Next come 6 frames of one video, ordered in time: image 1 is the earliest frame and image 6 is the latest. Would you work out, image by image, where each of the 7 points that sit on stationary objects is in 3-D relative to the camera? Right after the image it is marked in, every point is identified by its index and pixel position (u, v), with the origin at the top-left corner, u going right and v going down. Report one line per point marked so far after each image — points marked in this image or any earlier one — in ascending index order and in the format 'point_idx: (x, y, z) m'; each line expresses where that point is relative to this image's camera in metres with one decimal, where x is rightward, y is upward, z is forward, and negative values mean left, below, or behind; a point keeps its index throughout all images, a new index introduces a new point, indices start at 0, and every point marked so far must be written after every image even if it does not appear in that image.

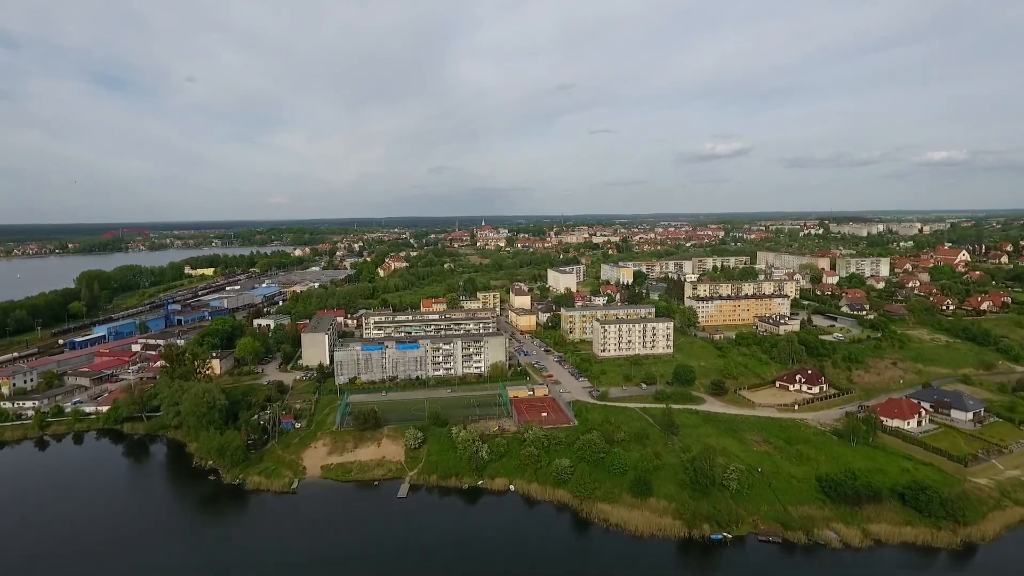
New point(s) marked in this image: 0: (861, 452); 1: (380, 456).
0: (+10.2, -4.8, +18.4) m
1: (-3.9, -5.0, +18.7) m
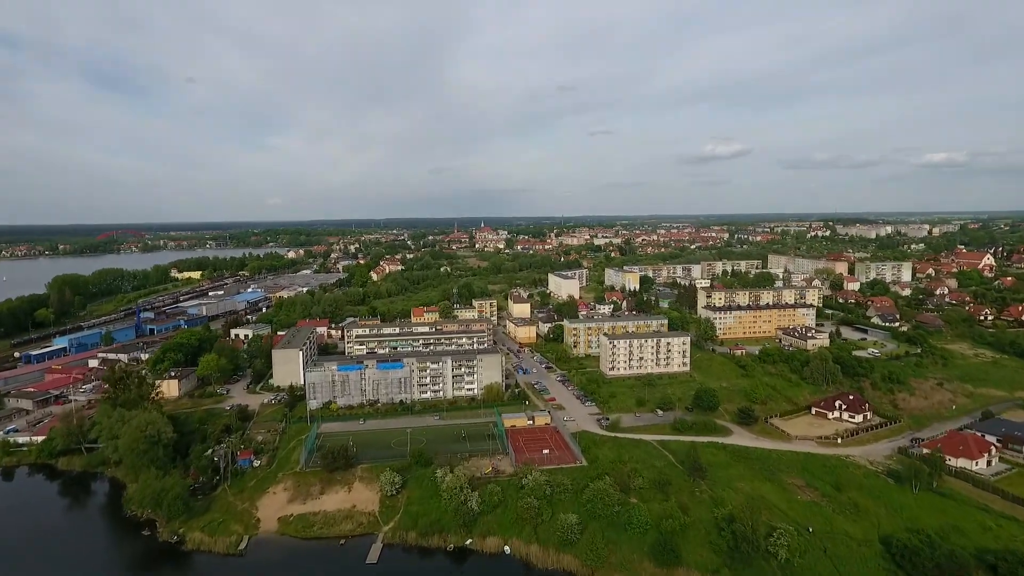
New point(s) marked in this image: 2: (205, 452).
0: (+10.1, -5.2, +15.3) m
1: (-4.0, -5.4, +15.7) m
2: (-8.9, -4.8, +18.2) m
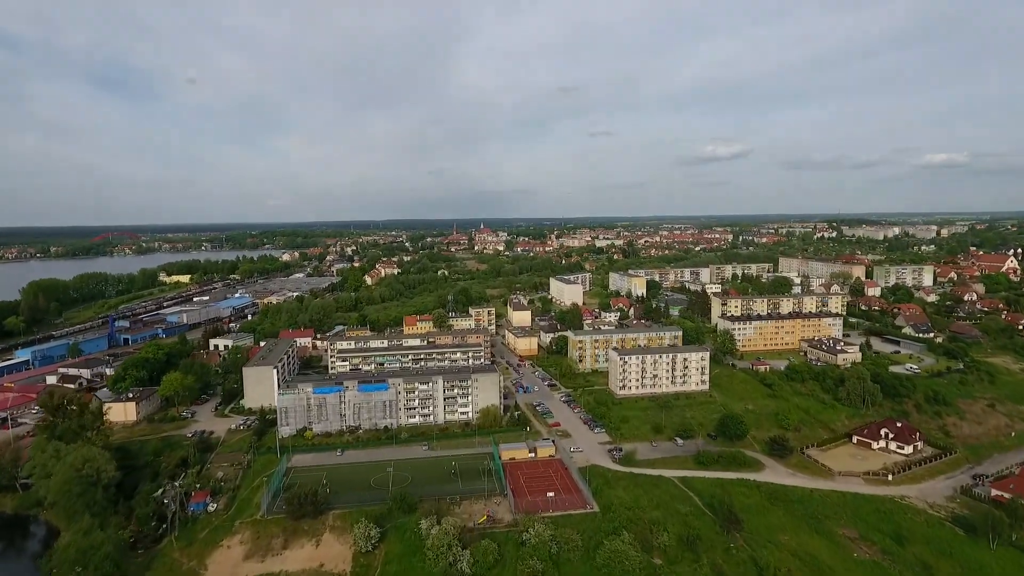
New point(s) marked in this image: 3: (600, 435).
0: (+10.1, -5.5, +12.7) m
1: (-4.1, -5.8, +13.1) m
2: (-8.9, -5.1, +15.7) m
3: (+2.7, -4.4, +18.9) m
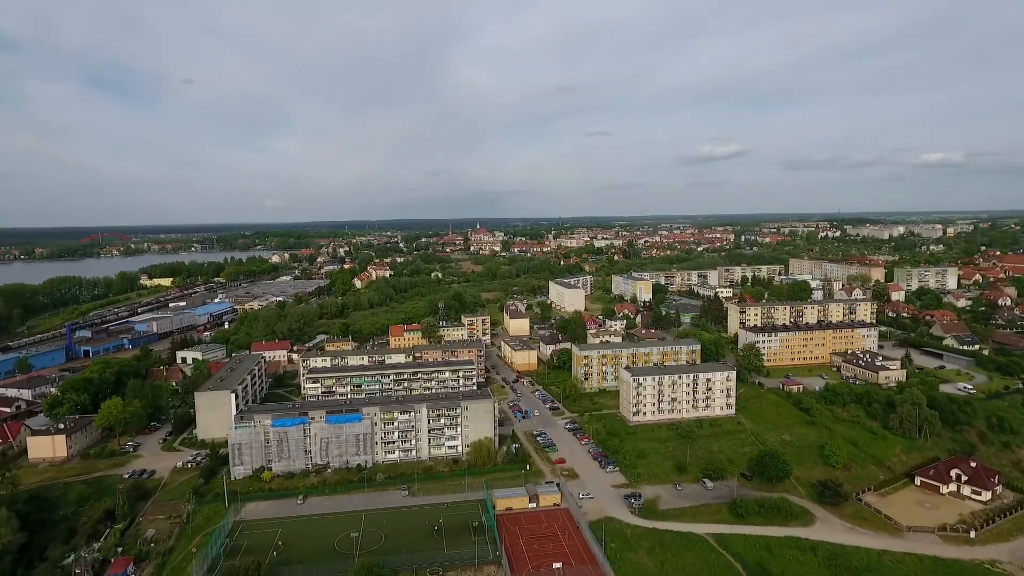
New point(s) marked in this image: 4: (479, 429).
0: (+10.0, -5.8, +9.8) m
1: (-4.1, -6.1, +10.1) m
2: (-9.0, -5.5, +12.6) m
3: (+2.6, -4.7, +15.9) m
4: (-0.9, -3.9, +17.3) m
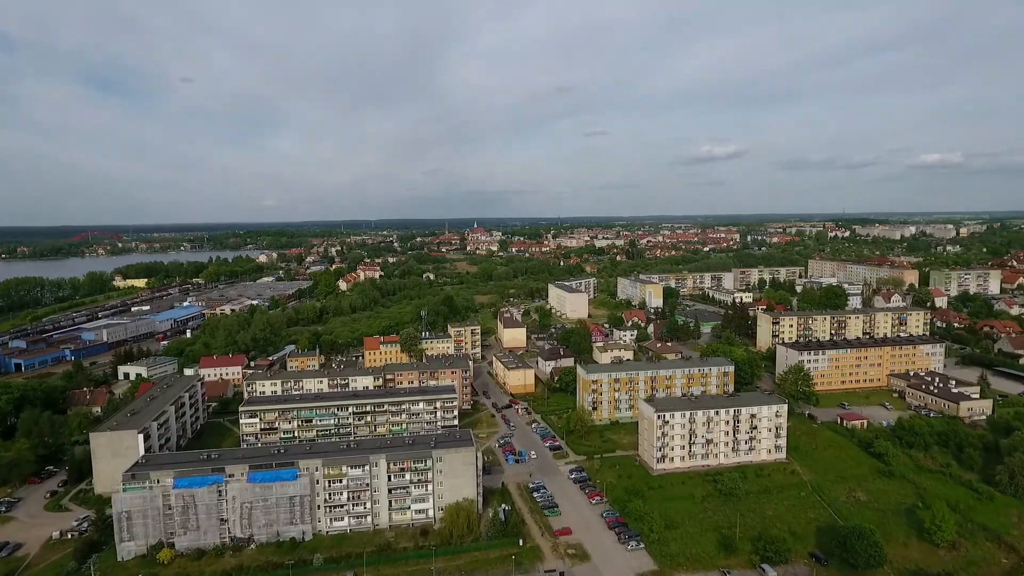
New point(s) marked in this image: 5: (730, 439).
0: (+9.8, -6.1, +5.5) m
1: (-4.4, -6.3, +5.8) m
2: (-9.2, -5.7, +8.3) m
3: (+2.3, -5.0, +11.6) m
4: (-1.1, -4.1, +13.0) m
5: (+5.3, -3.7, +15.5) m
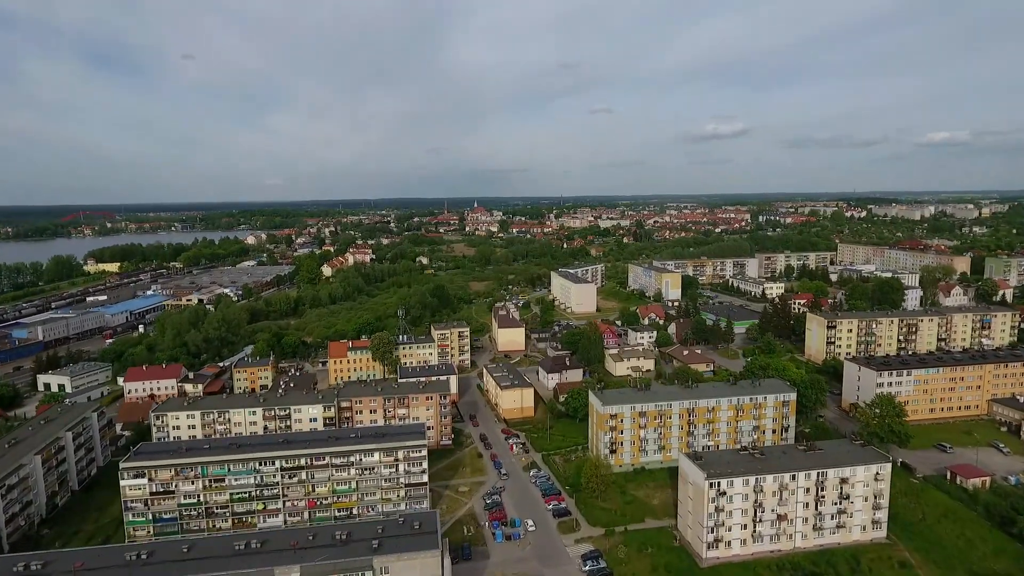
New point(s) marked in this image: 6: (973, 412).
0: (+9.6, -6.6, +1.0) m
1: (-4.6, -6.8, +1.3) m
2: (-9.4, -6.1, +3.9) m
3: (+2.1, -5.3, +7.1) m
4: (-1.3, -4.3, +8.5) m
5: (+5.2, -3.9, +10.9) m
6: (+11.7, -3.2, +16.0) m
